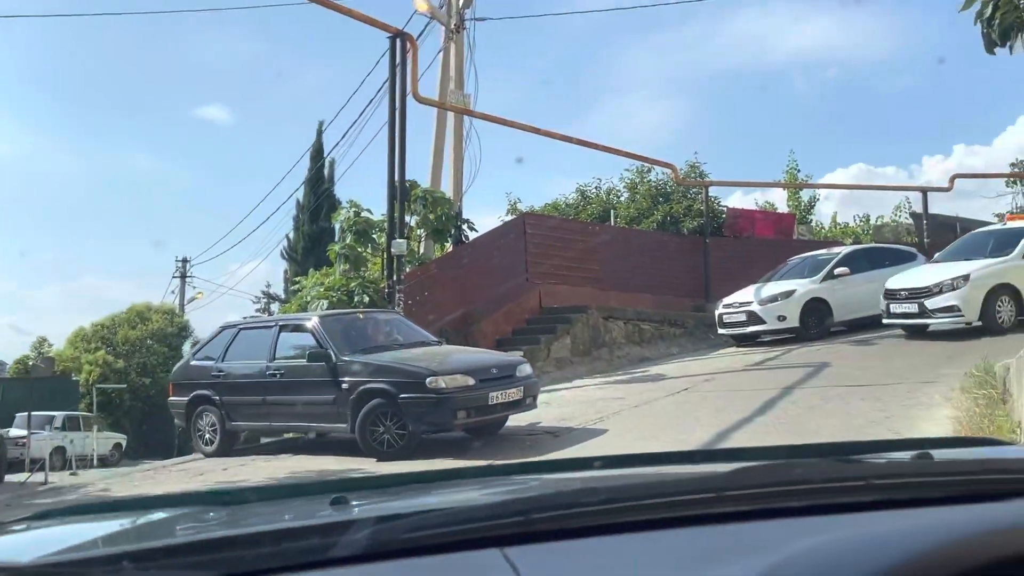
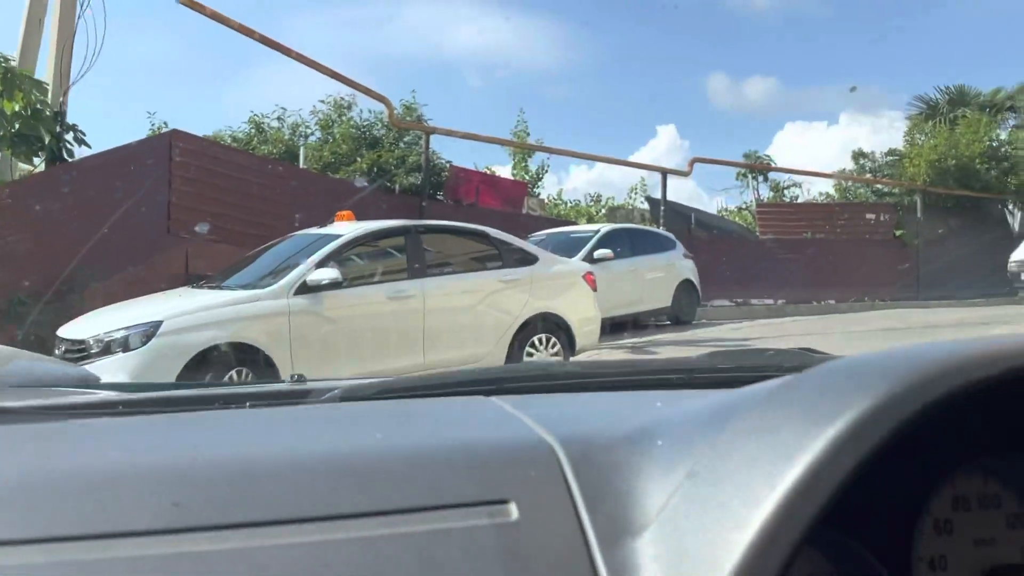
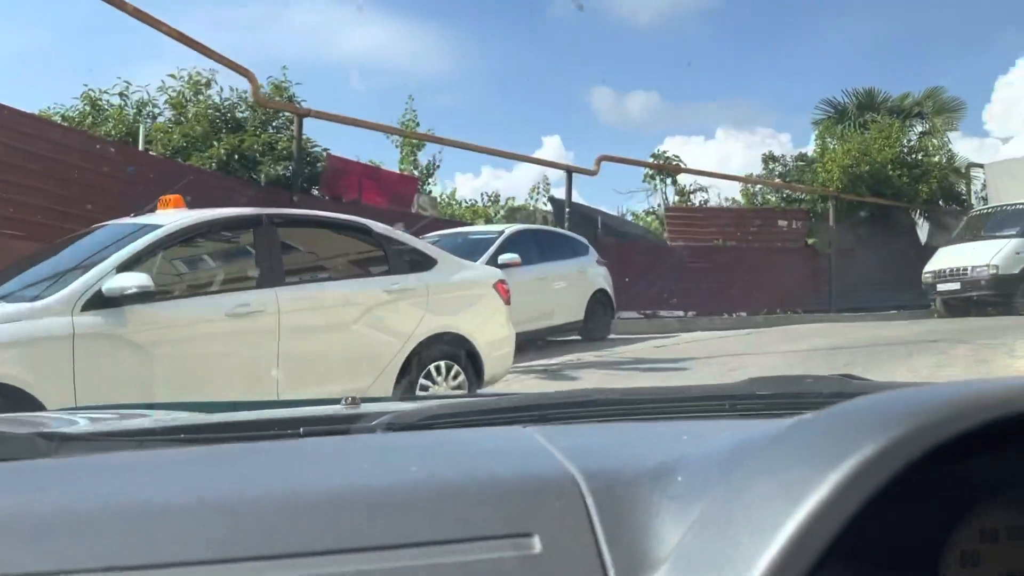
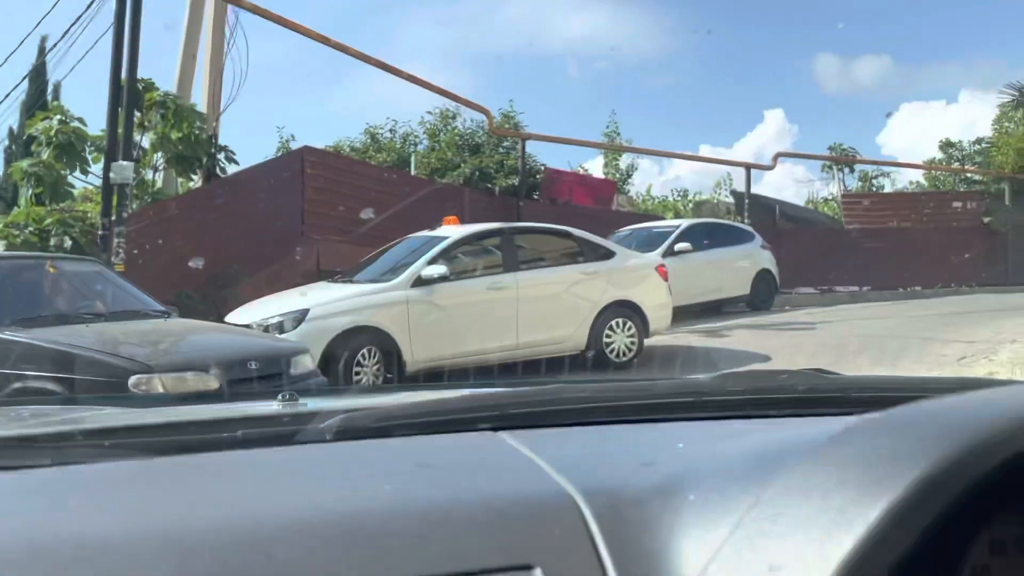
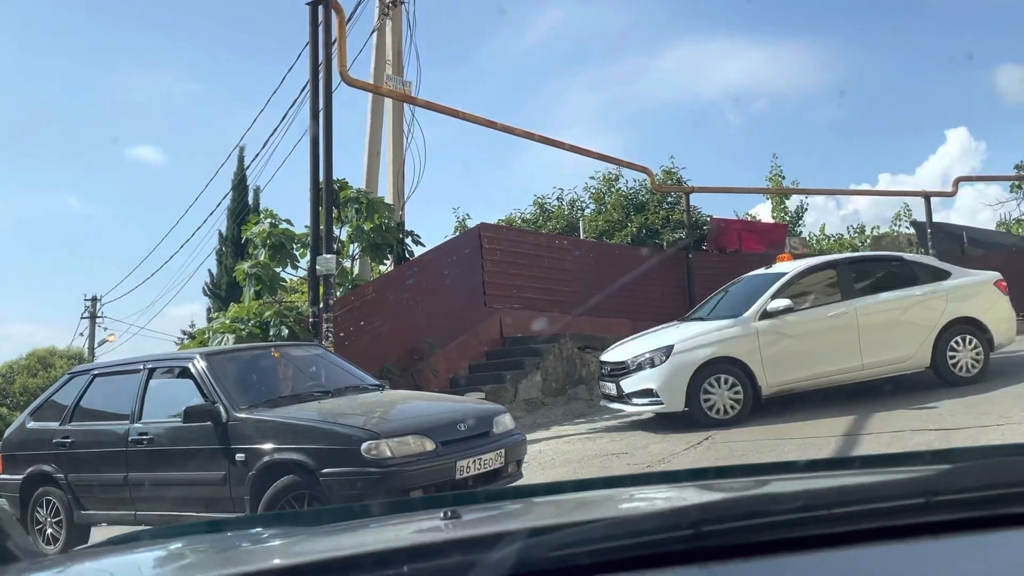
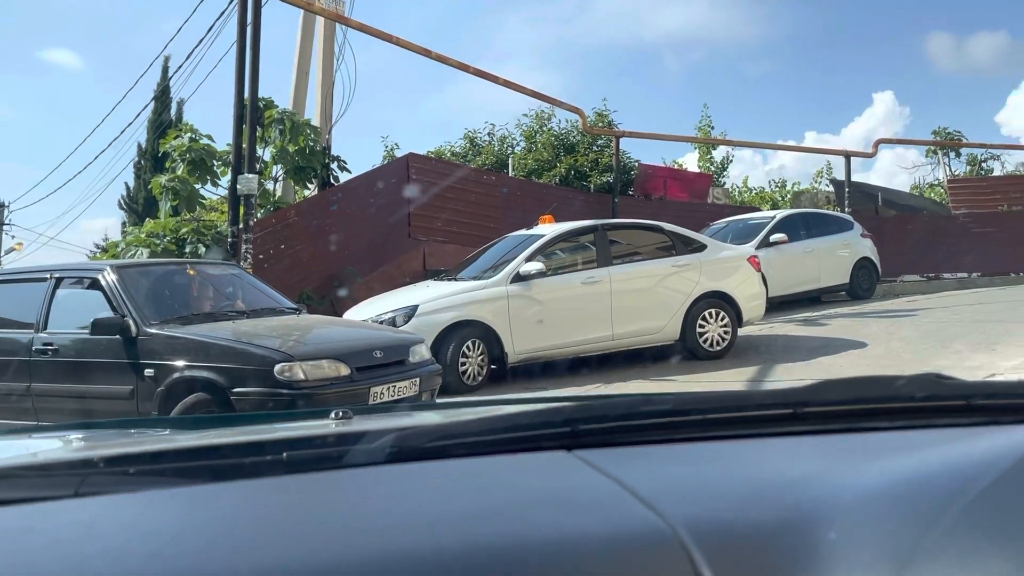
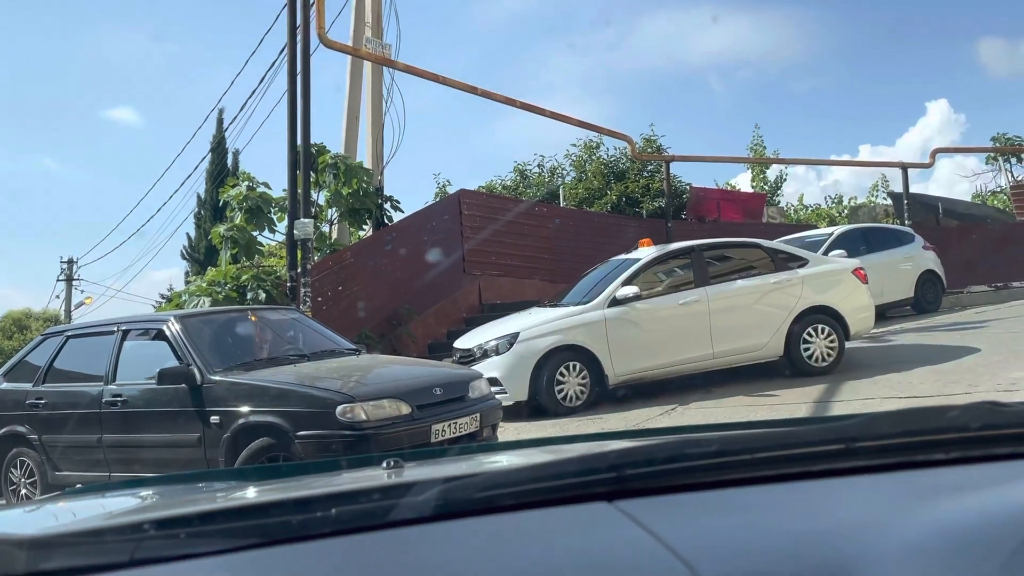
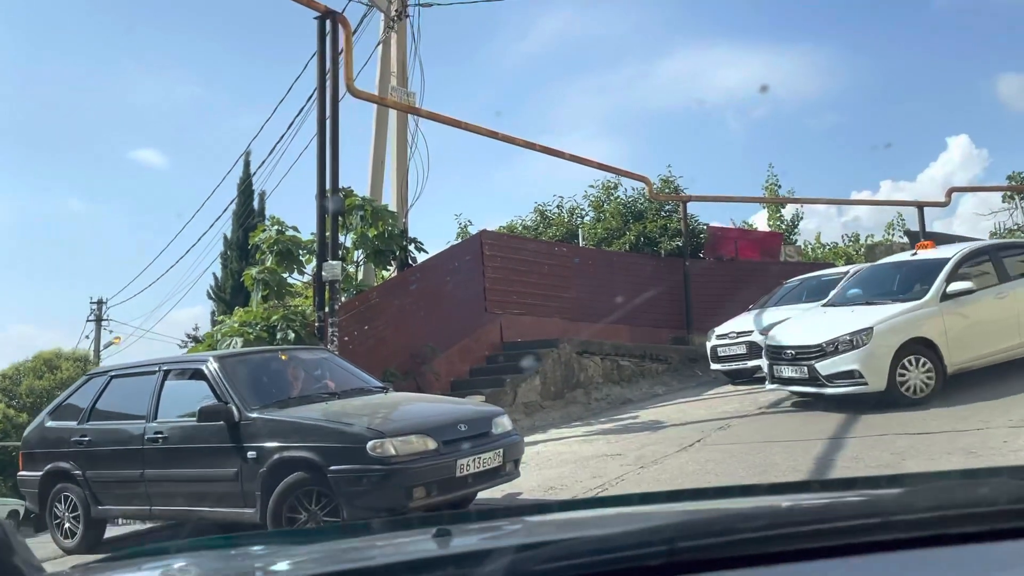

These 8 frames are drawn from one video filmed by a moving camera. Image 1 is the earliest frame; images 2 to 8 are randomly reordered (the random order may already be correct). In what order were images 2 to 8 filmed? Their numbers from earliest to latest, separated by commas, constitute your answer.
8, 5, 7, 6, 4, 2, 3
